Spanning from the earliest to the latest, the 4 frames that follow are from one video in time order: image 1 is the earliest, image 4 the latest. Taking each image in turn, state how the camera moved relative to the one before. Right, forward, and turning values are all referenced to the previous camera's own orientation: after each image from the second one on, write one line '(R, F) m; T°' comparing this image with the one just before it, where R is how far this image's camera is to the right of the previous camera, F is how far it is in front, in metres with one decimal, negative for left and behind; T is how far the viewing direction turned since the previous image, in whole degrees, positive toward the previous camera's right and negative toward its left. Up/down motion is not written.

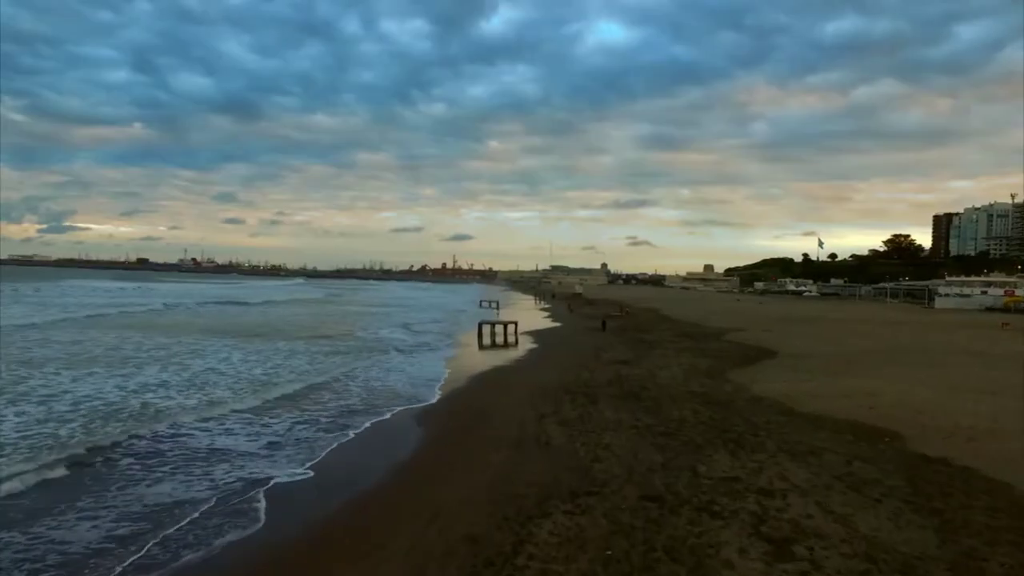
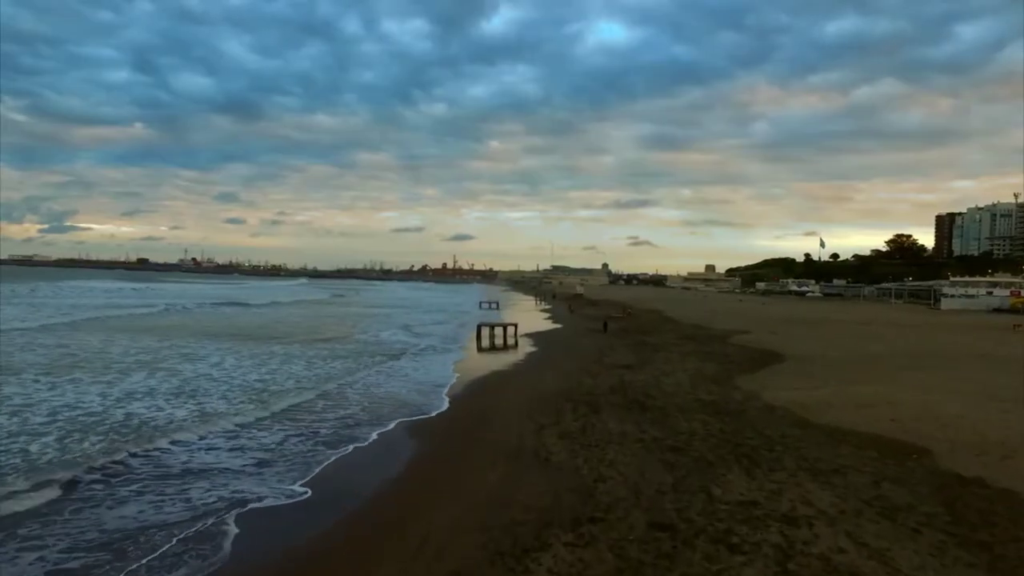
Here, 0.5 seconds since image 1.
(0.0, +0.6) m; 0°
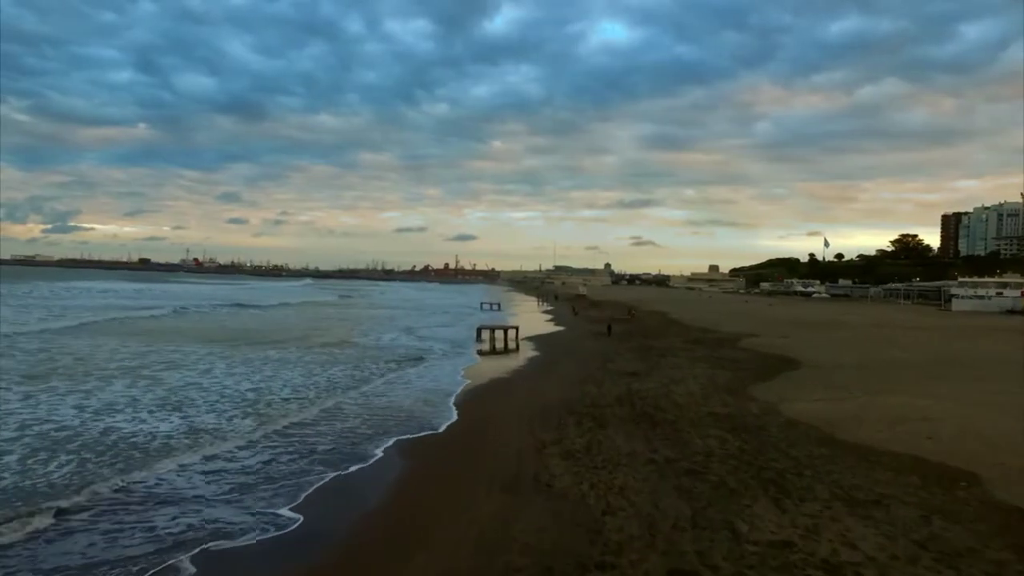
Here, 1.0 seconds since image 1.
(+0.1, +0.8) m; 0°
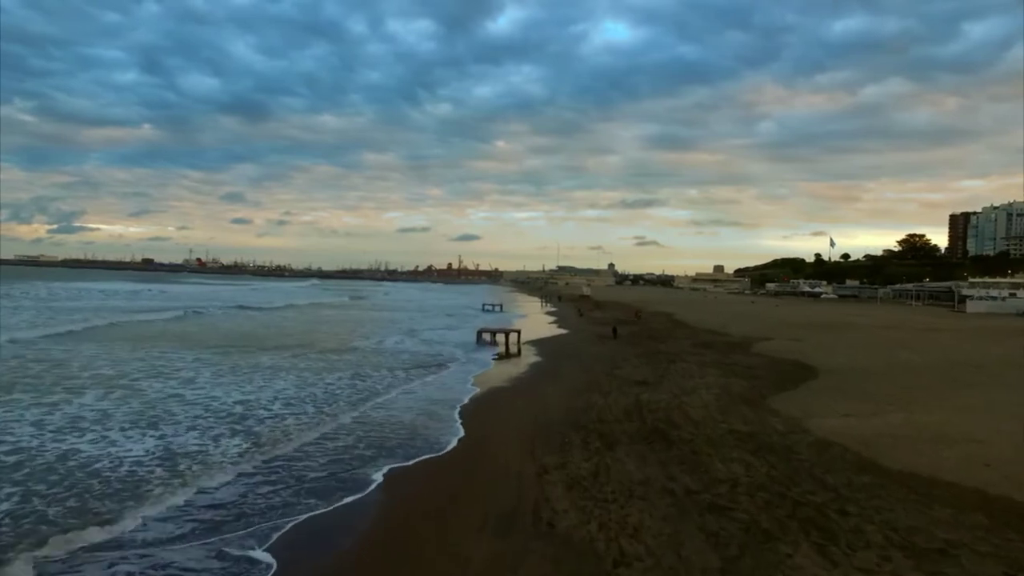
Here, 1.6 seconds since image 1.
(+0.1, +1.0) m; 0°
